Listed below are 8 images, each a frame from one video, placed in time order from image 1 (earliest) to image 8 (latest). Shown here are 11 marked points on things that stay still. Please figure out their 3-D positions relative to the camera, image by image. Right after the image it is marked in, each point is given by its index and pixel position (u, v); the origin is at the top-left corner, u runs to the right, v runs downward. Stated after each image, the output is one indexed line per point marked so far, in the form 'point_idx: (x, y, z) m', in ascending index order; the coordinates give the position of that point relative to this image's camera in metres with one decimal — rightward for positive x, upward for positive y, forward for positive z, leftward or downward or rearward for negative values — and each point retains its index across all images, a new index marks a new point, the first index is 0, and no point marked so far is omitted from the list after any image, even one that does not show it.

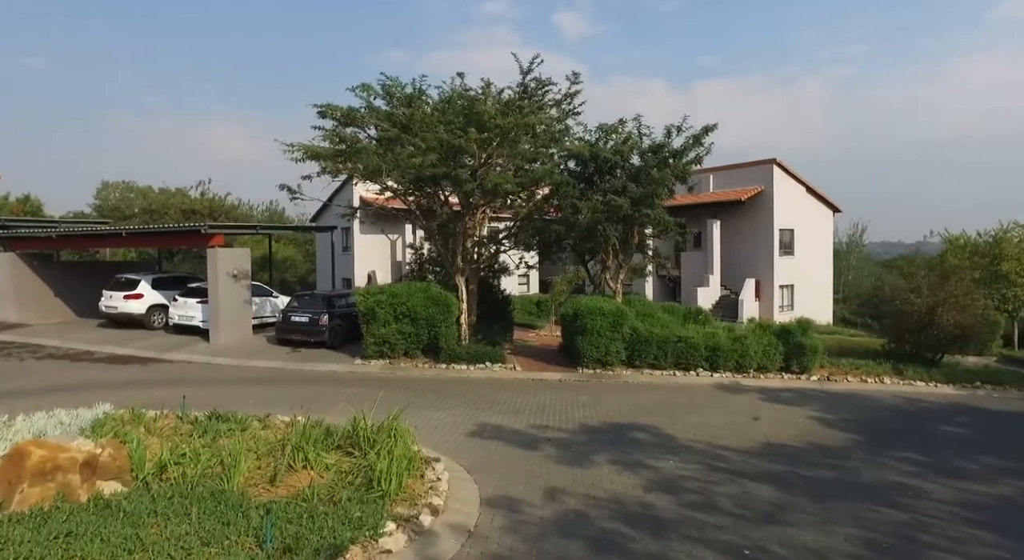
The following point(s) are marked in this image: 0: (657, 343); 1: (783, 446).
0: (+3.6, -1.6, +15.2) m
1: (+3.8, -2.3, +8.6) m
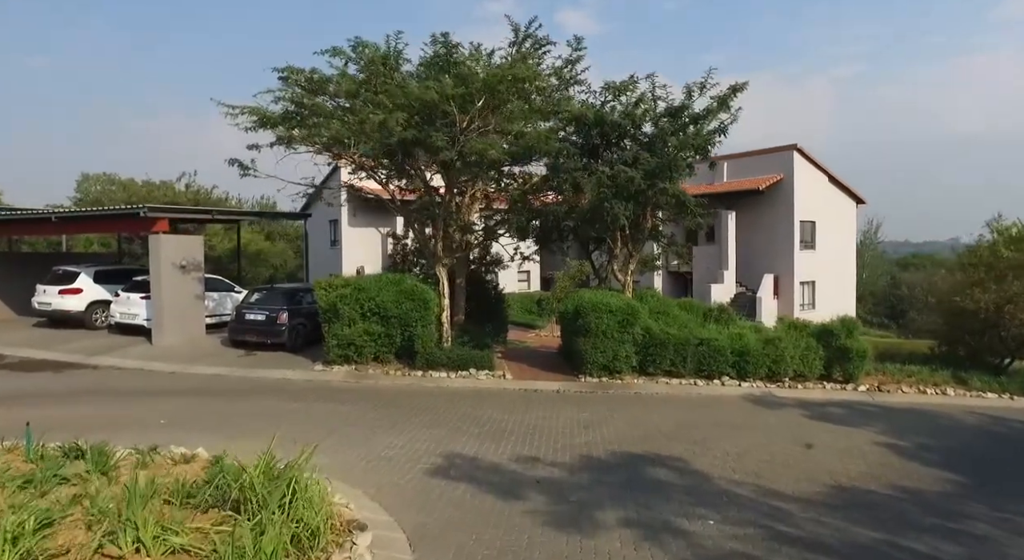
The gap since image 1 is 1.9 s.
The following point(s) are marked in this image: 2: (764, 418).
0: (+3.3, -1.4, +12.8) m
1: (+3.5, -2.1, +6.2) m
2: (+4.0, -2.2, +9.8) m
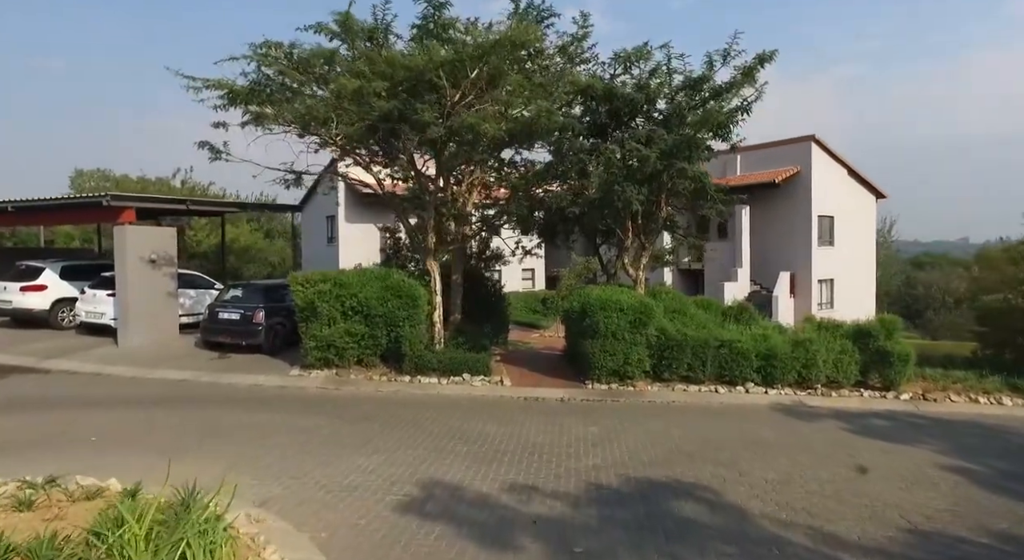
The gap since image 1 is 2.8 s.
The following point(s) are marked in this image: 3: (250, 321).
0: (+3.3, -1.3, +11.4) m
1: (+3.4, -2.0, +4.9) m
2: (+3.9, -2.1, +8.5) m
3: (-5.4, -0.8, +12.7) m
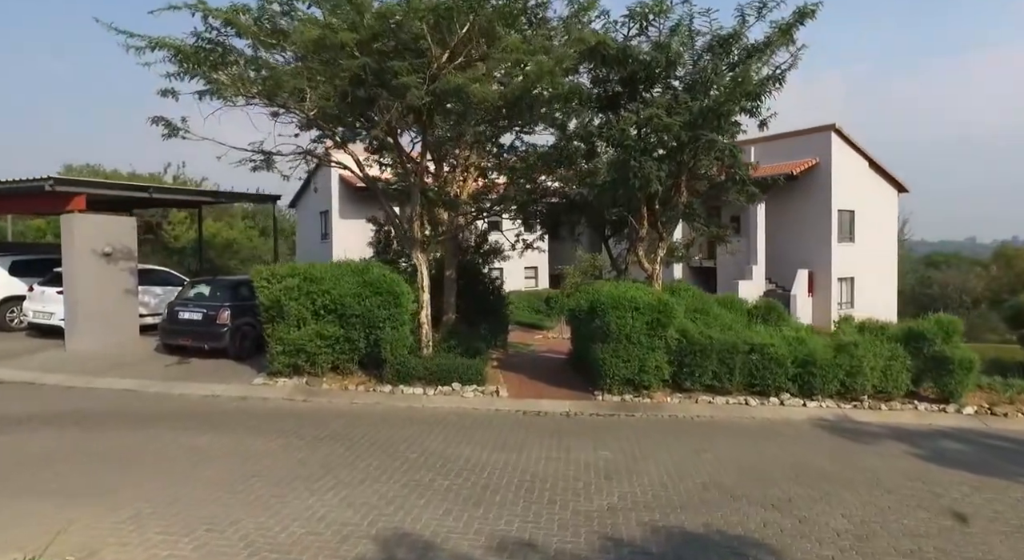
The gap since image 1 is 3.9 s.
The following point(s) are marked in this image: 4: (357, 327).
0: (+3.3, -1.2, +9.9) m
1: (+3.4, -1.9, +3.3) m
2: (+3.9, -2.0, +6.9) m
3: (-5.4, -0.8, +11.2) m
4: (-2.5, -0.8, +9.9) m
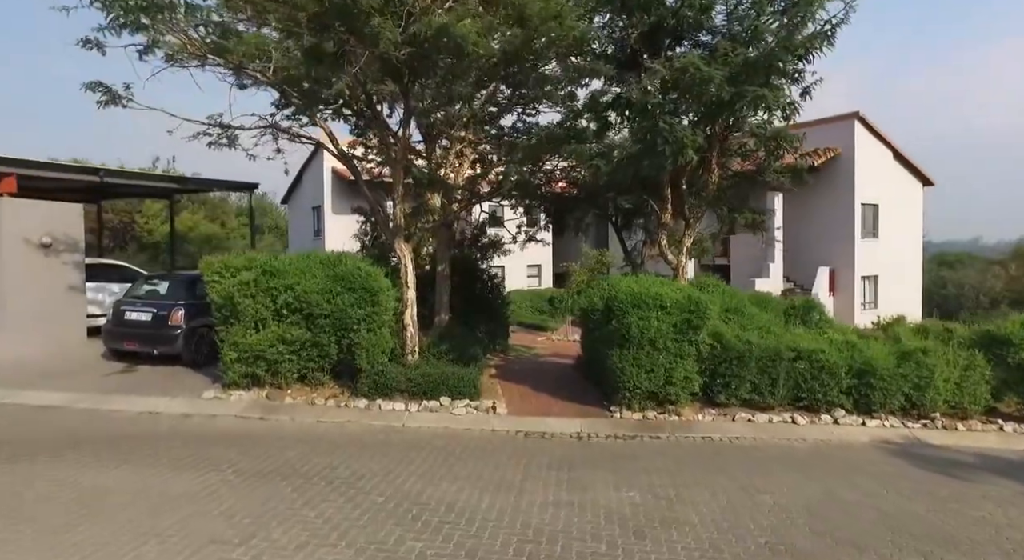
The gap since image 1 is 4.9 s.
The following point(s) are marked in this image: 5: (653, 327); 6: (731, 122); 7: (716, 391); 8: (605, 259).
0: (+3.3, -1.1, +8.2) m
1: (+3.3, -1.8, +1.7) m
2: (+3.9, -1.9, +5.3) m
3: (-5.4, -0.7, +9.6) m
4: (-2.5, -0.7, +8.3) m
5: (+1.8, -0.6, +7.9) m
6: (+2.9, +2.0, +8.5) m
7: (+2.8, -1.5, +8.4) m
8: (+2.7, +0.6, +18.1) m
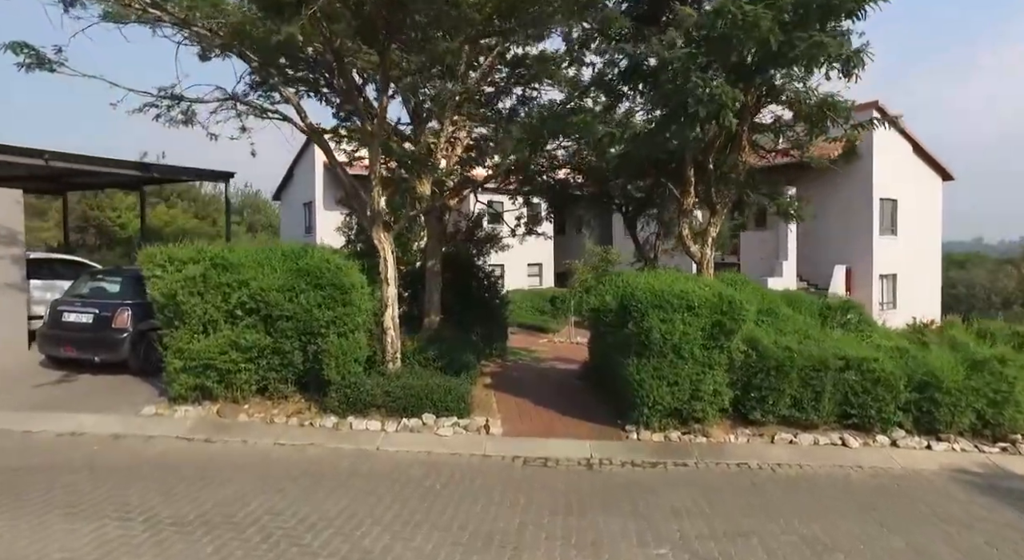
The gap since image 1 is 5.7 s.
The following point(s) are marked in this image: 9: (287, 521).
0: (+3.2, -1.1, +6.9) m
1: (+3.3, -1.8, +0.4) m
2: (+3.8, -1.9, +4.0) m
3: (-5.4, -0.6, +8.3) m
4: (-2.5, -0.6, +7.0) m
5: (+1.8, -0.5, +6.6) m
6: (+2.9, +2.1, +7.2) m
7: (+2.7, -1.4, +7.1) m
8: (+2.6, +0.7, +16.8) m
9: (-1.6, -1.8, +4.6) m
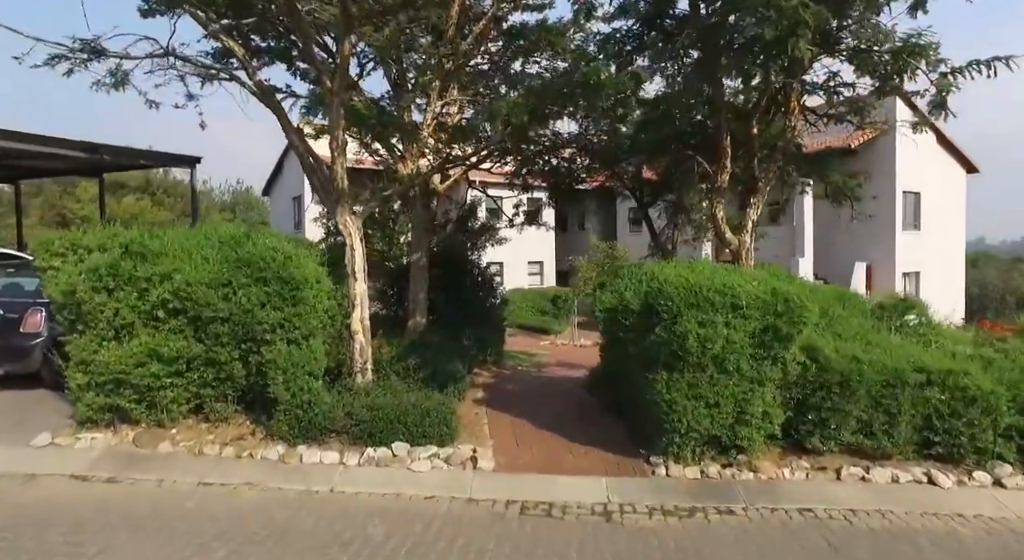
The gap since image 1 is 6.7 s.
0: (+3.2, -1.0, +5.5) m
1: (+3.2, -1.7, -1.1) m
2: (+3.8, -1.8, +2.5) m
3: (-5.5, -0.5, +6.8) m
4: (-2.6, -0.6, +5.6) m
5: (+1.7, -0.5, +5.1) m
6: (+2.8, +2.1, +5.7) m
7: (+2.7, -1.4, +5.6) m
8: (+2.6, +0.7, +15.4) m
9: (-1.7, -1.7, +3.1) m
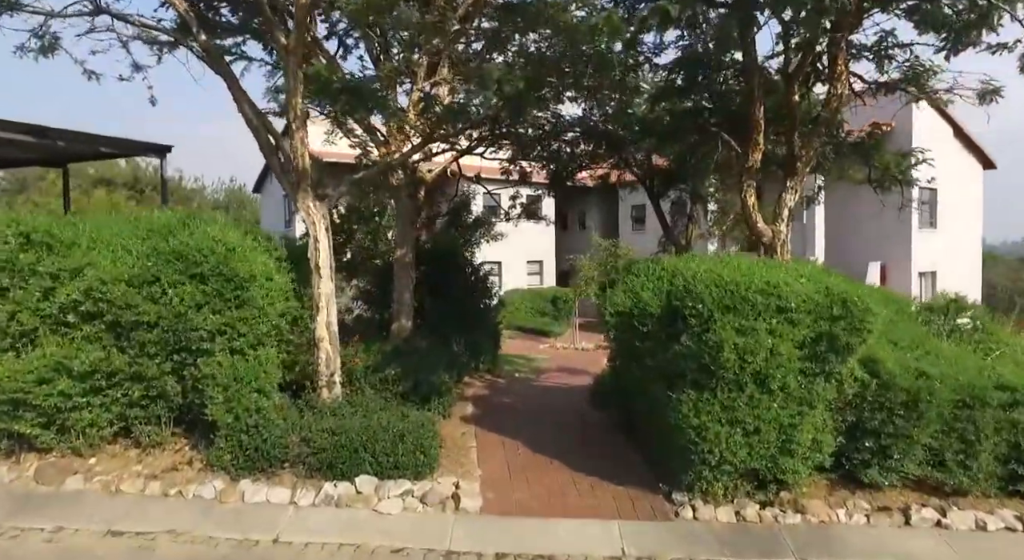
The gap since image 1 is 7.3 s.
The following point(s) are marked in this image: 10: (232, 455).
0: (+3.1, -1.0, +4.5) m
1: (+3.2, -1.7, -2.1) m
2: (+3.7, -1.8, +1.5) m
3: (-5.5, -0.5, +5.8) m
4: (-2.6, -0.5, +4.5) m
5: (+1.6, -0.5, +4.1) m
6: (+2.8, +2.2, +4.7) m
7: (+2.6, -1.3, +4.6) m
8: (+2.5, +0.8, +14.4) m
9: (-1.7, -1.7, +2.1) m
10: (-2.1, -1.3, +4.6) m
